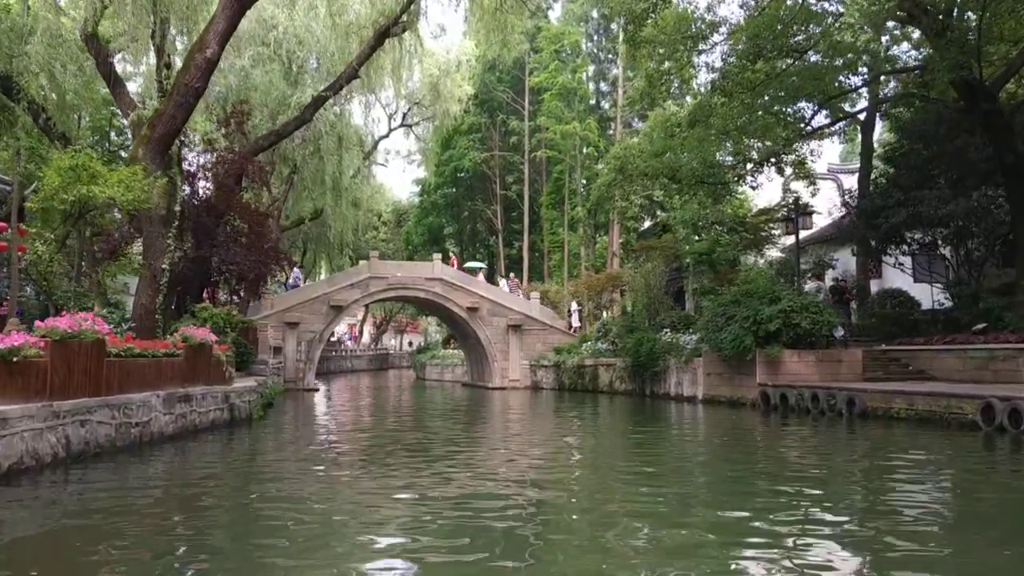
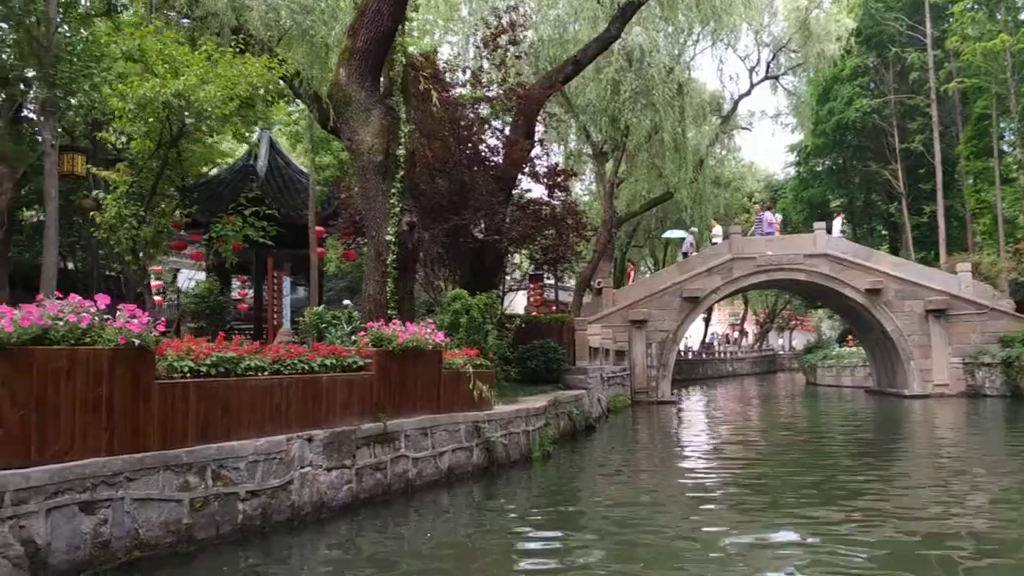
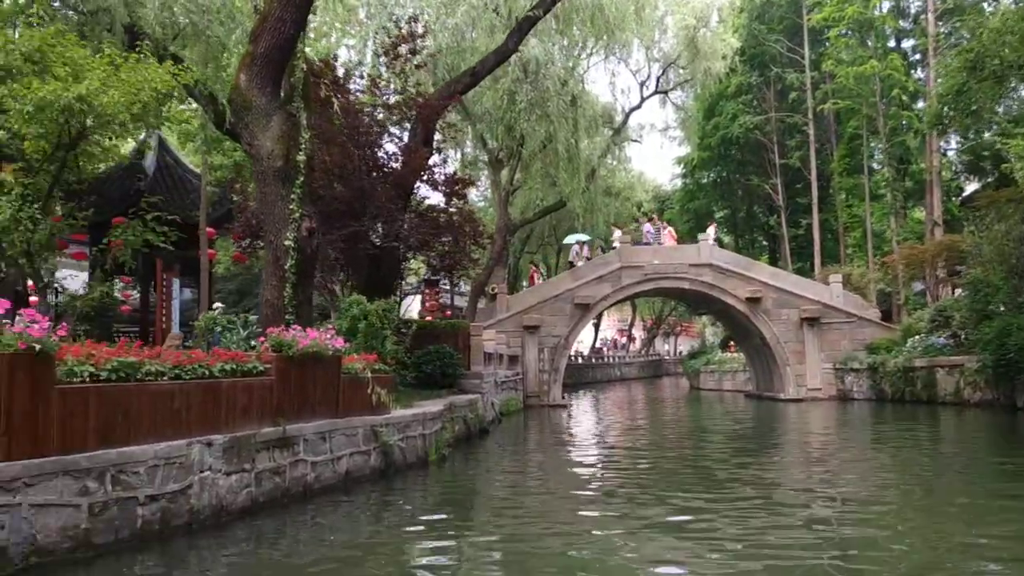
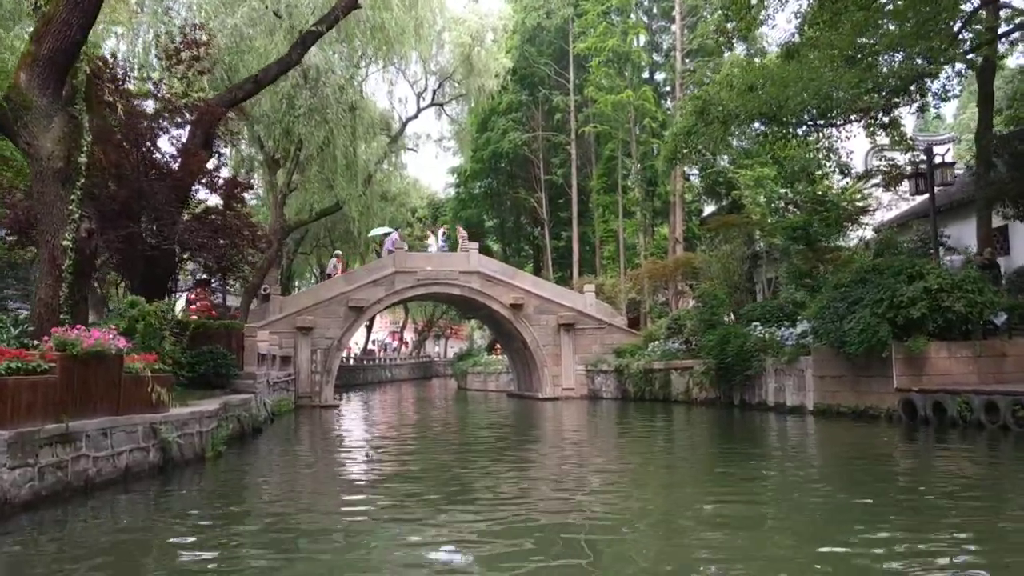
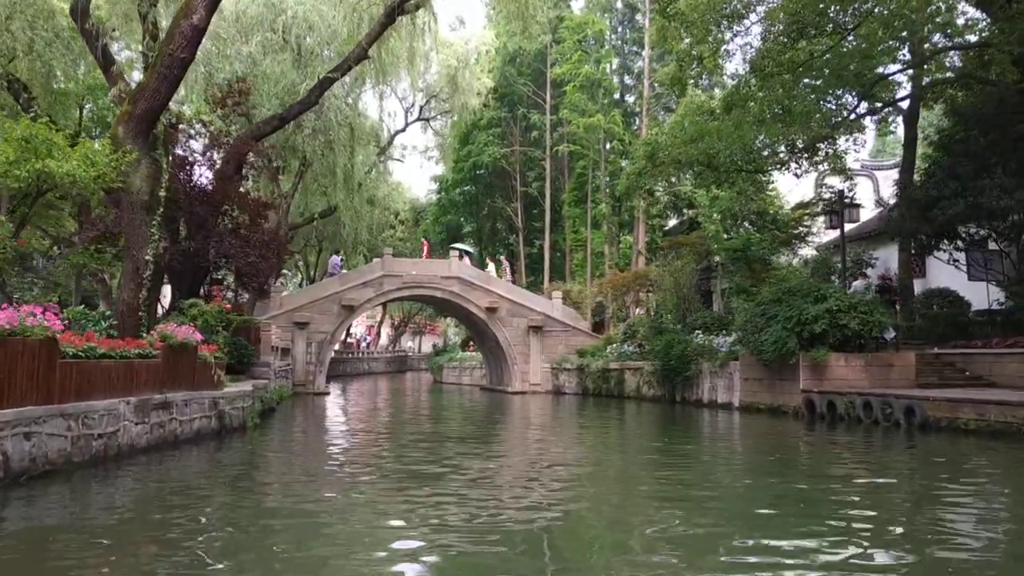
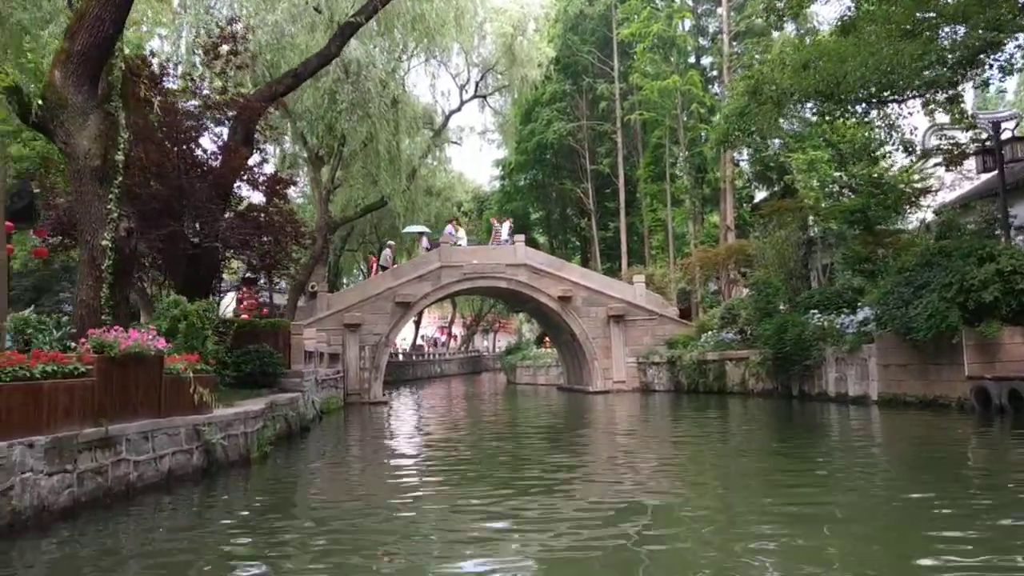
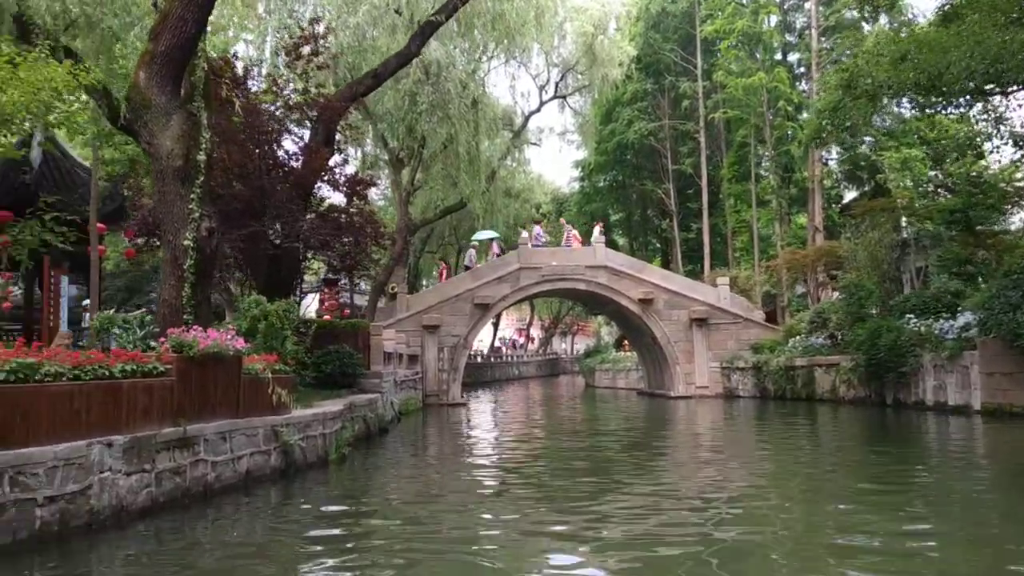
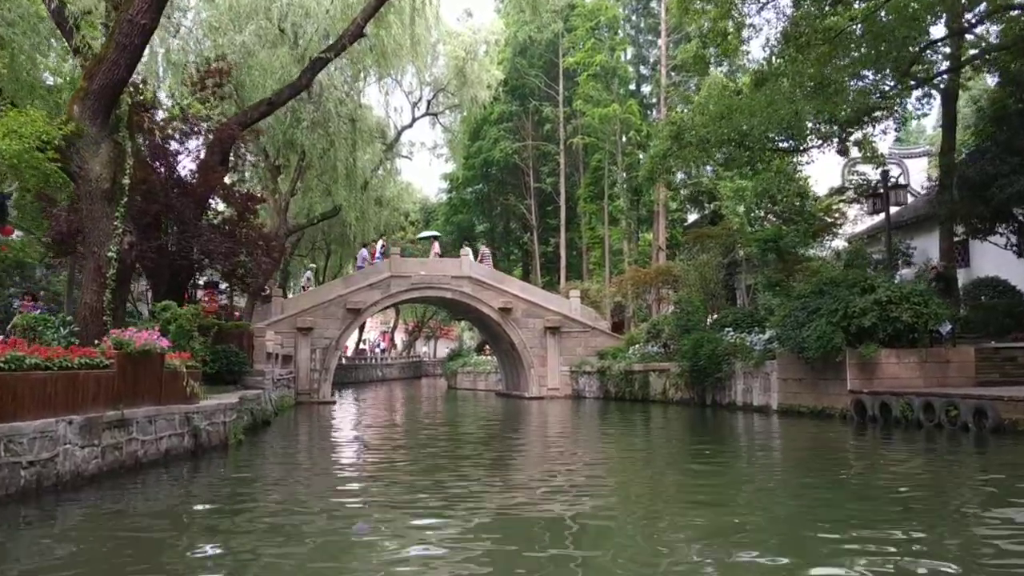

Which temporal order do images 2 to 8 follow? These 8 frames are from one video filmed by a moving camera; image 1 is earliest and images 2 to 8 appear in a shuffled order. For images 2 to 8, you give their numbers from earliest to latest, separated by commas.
5, 8, 4, 6, 7, 3, 2
